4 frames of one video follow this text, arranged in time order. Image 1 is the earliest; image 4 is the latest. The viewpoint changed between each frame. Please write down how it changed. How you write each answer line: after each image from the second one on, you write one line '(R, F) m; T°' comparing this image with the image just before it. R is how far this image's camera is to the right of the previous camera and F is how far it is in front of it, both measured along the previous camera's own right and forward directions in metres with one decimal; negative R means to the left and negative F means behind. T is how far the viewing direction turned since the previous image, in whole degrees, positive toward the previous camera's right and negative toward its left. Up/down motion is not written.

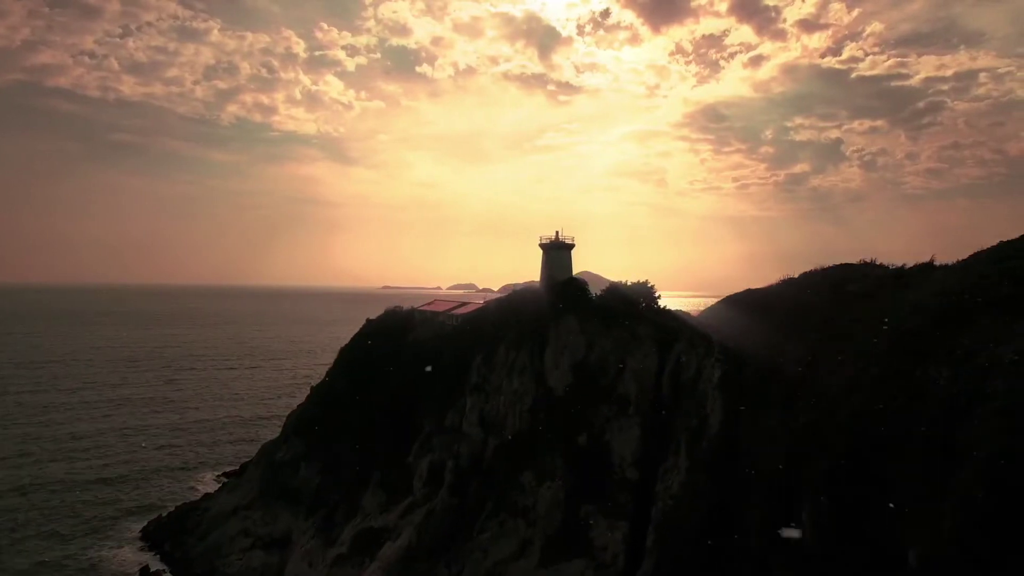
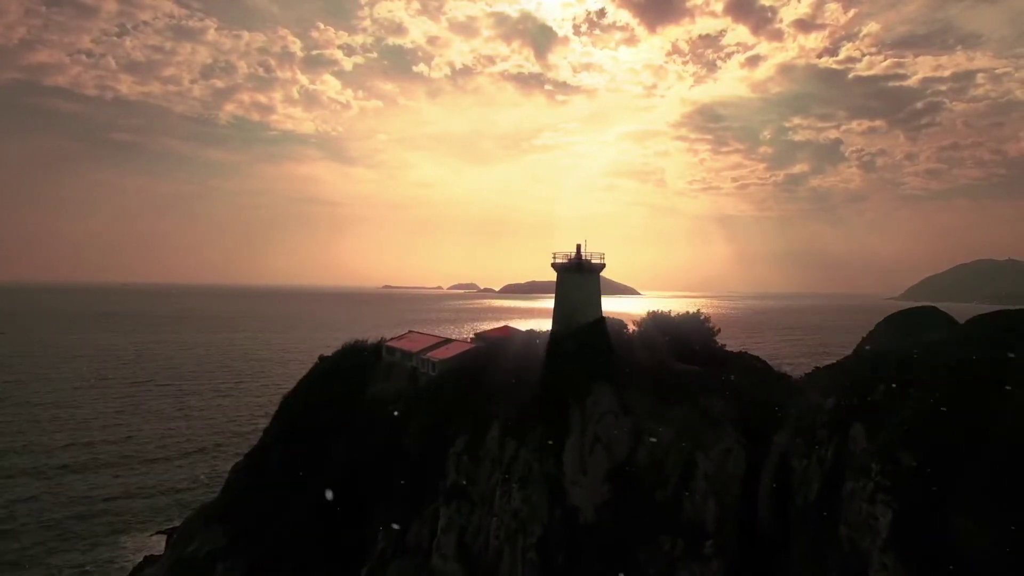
(-1.0, +0.8) m; 0°
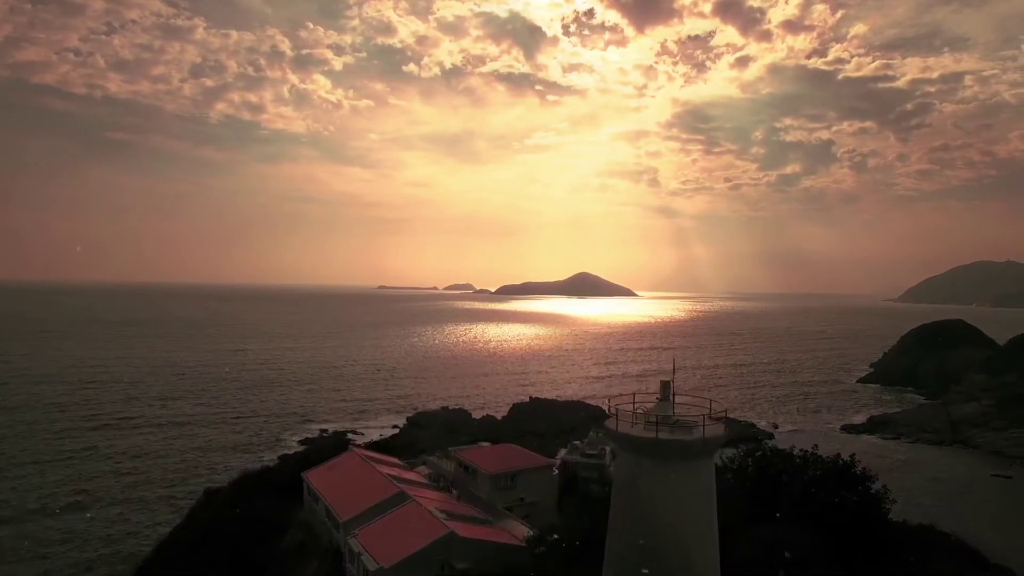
(-3.9, -1.5) m; +1°
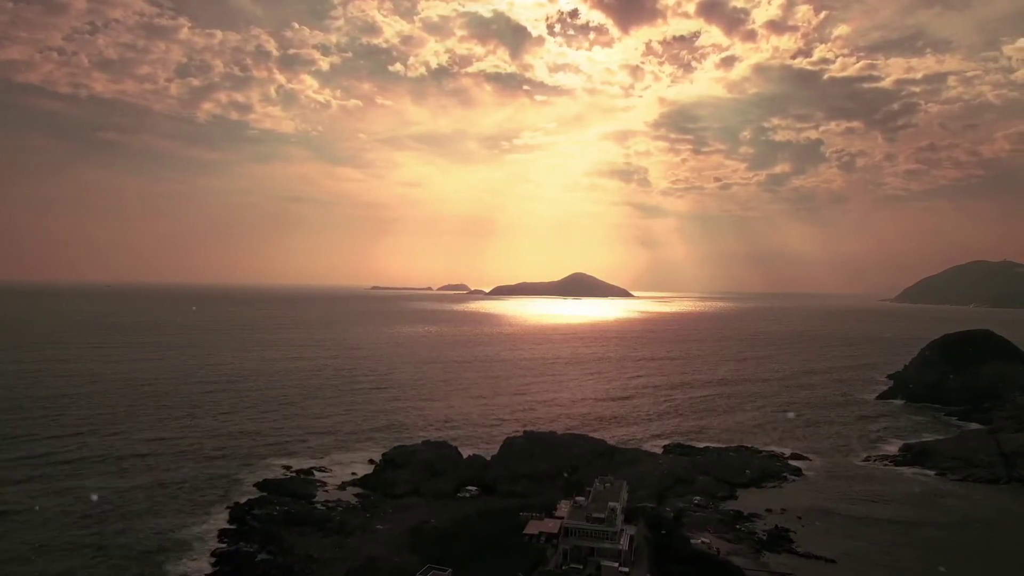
(+0.2, +9.6) m; +1°
